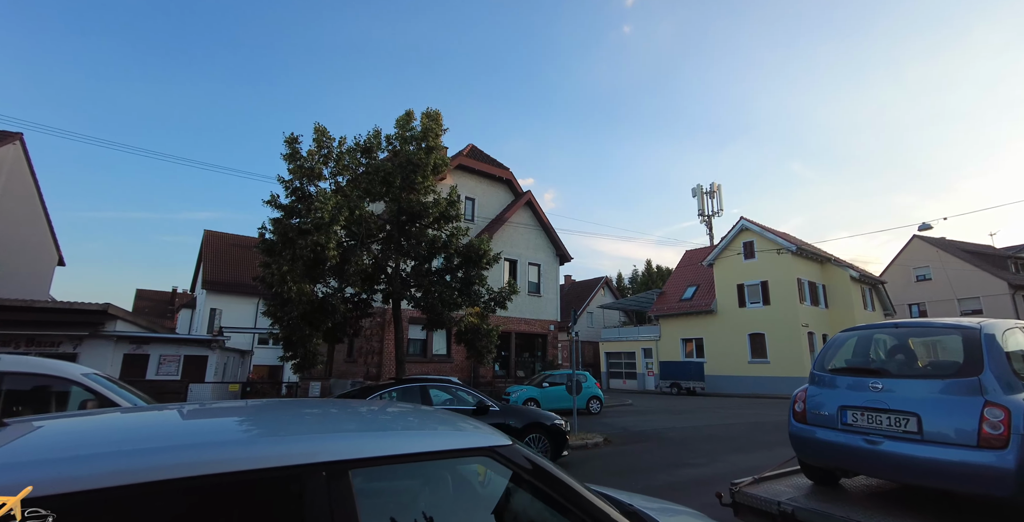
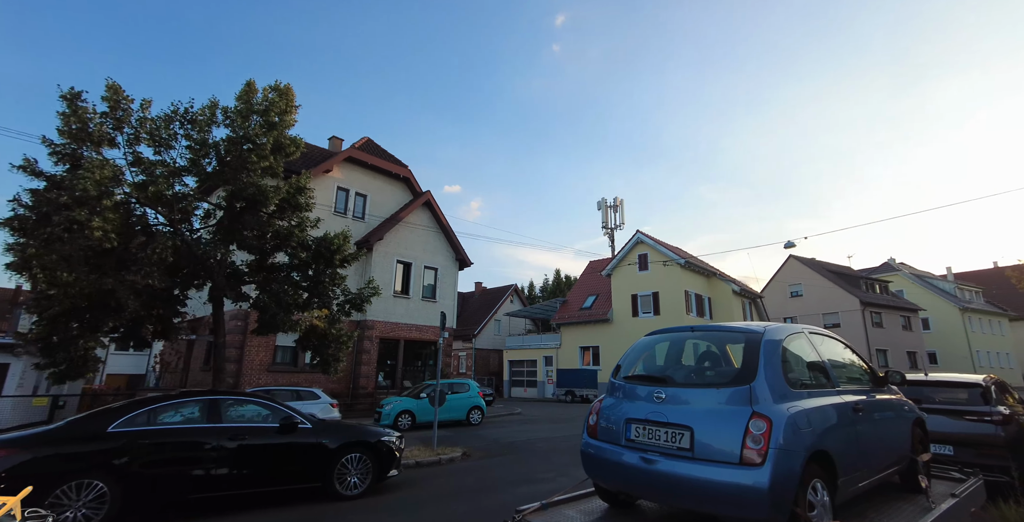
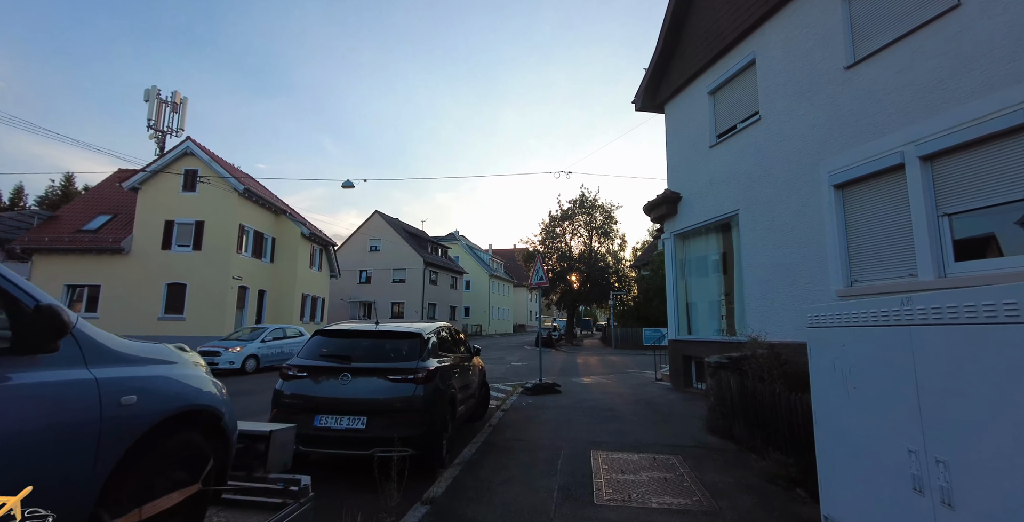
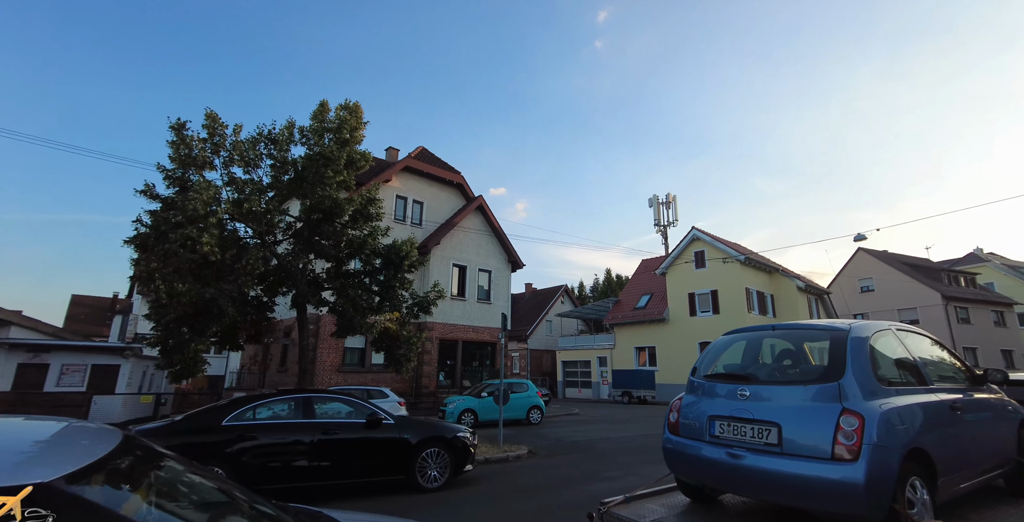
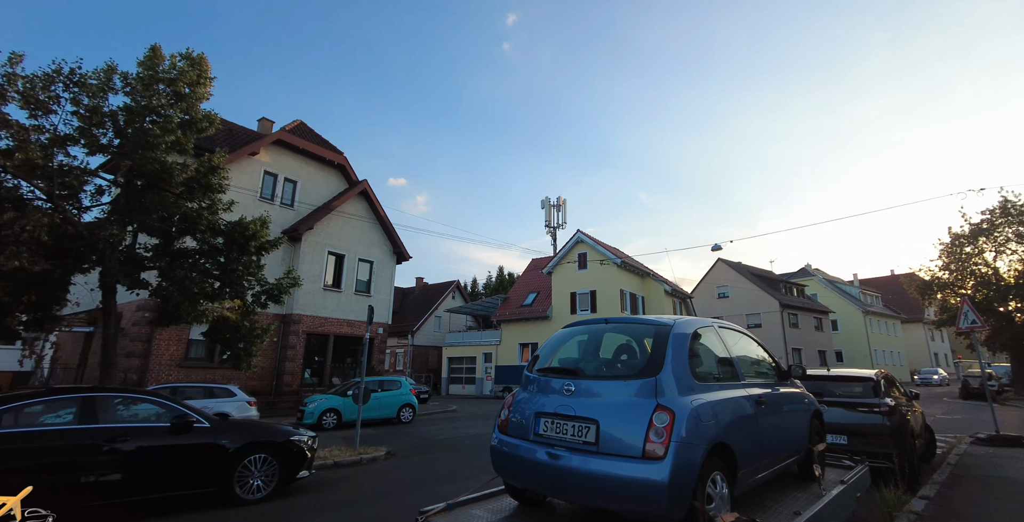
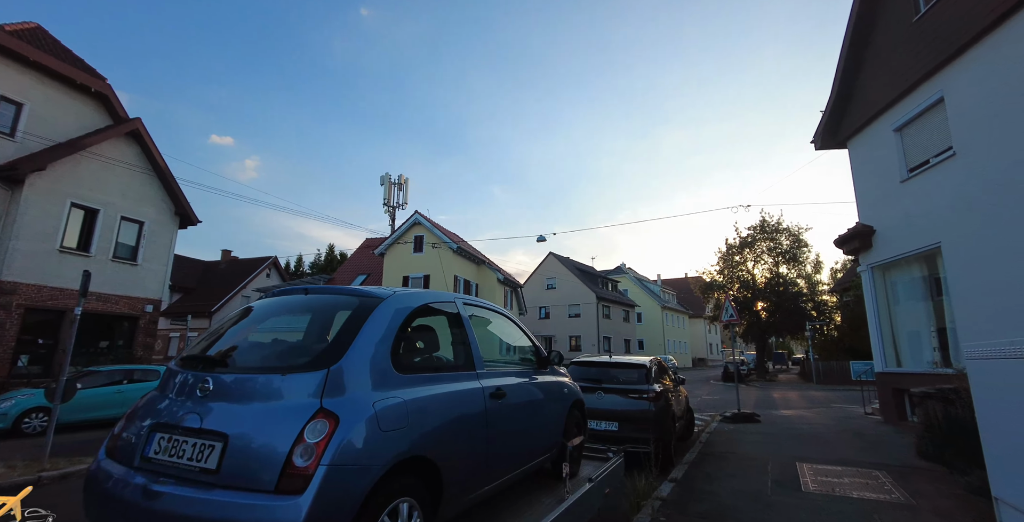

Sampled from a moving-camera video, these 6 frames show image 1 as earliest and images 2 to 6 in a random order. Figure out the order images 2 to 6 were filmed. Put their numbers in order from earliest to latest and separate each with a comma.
4, 2, 5, 6, 3
